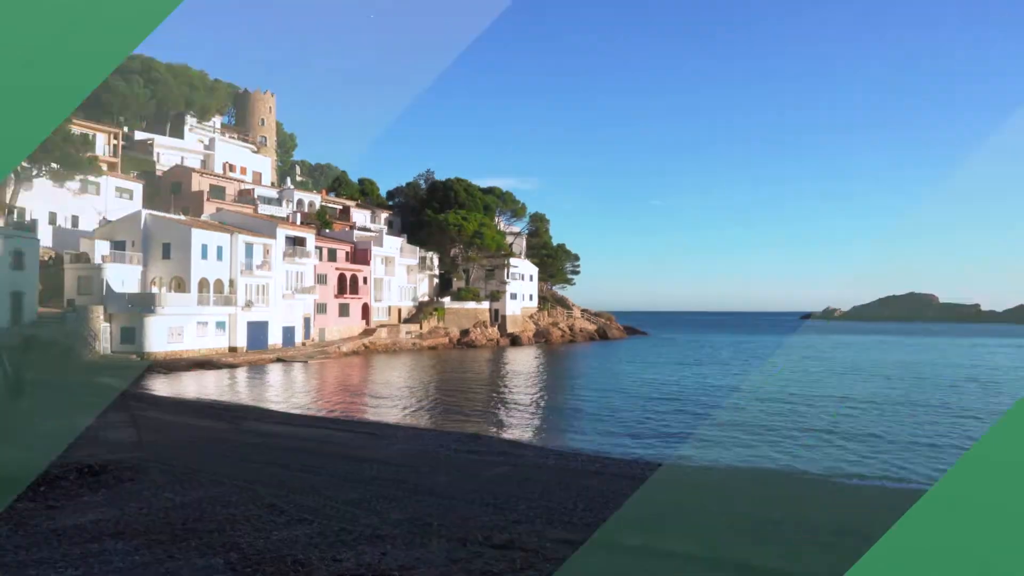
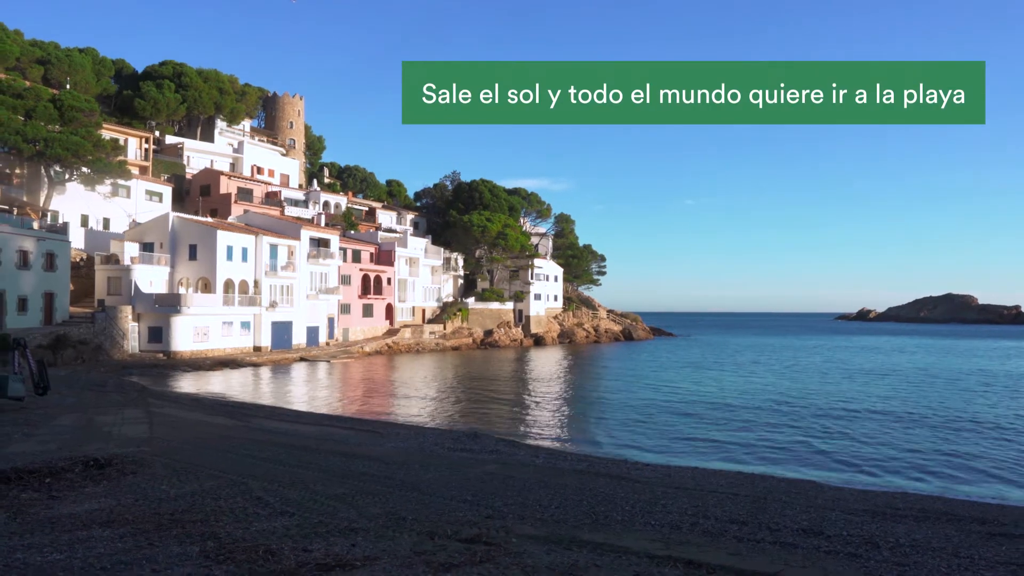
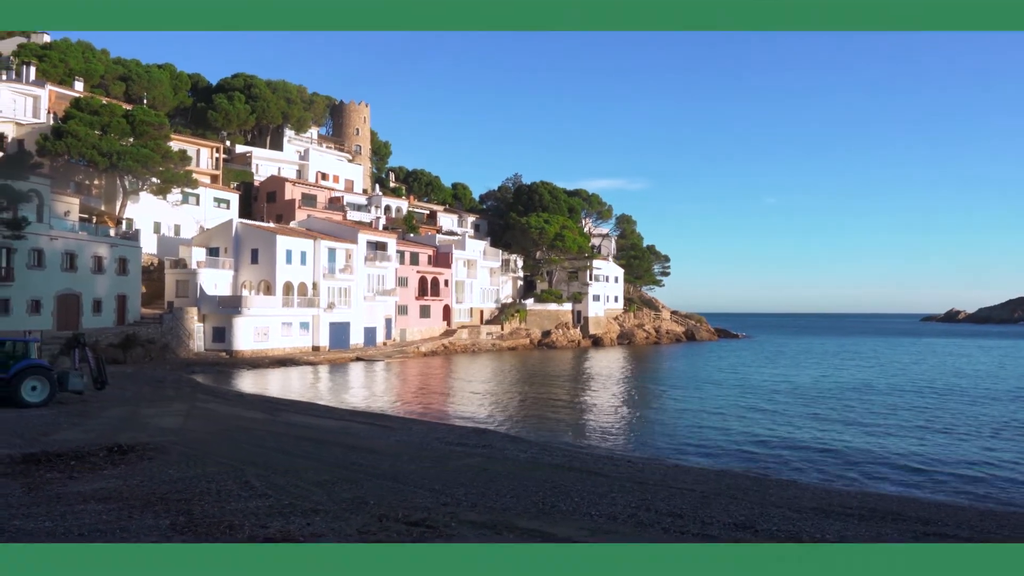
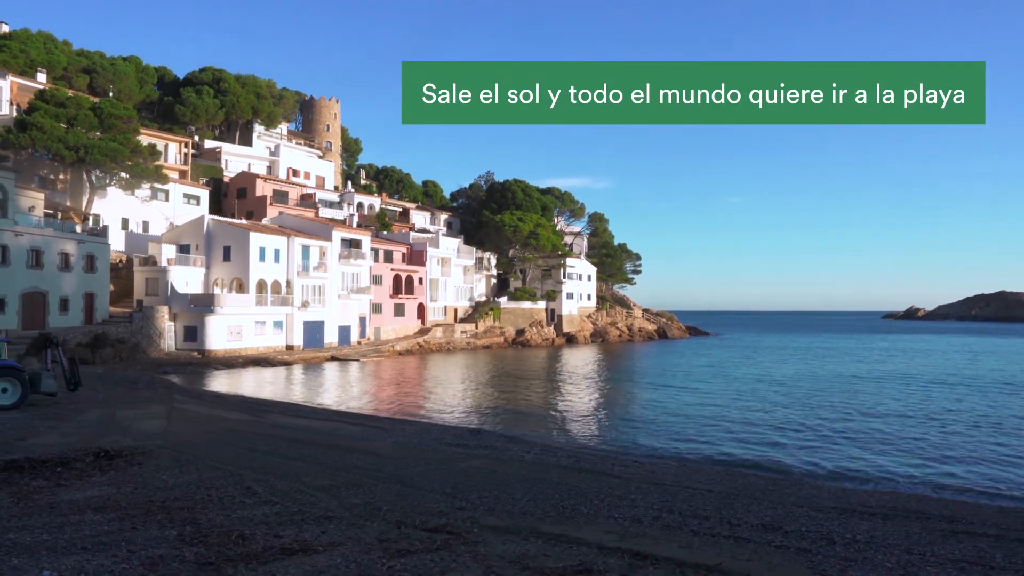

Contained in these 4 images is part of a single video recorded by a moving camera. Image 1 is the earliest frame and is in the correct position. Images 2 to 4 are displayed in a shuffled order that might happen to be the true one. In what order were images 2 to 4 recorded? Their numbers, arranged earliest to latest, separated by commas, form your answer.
2, 4, 3
